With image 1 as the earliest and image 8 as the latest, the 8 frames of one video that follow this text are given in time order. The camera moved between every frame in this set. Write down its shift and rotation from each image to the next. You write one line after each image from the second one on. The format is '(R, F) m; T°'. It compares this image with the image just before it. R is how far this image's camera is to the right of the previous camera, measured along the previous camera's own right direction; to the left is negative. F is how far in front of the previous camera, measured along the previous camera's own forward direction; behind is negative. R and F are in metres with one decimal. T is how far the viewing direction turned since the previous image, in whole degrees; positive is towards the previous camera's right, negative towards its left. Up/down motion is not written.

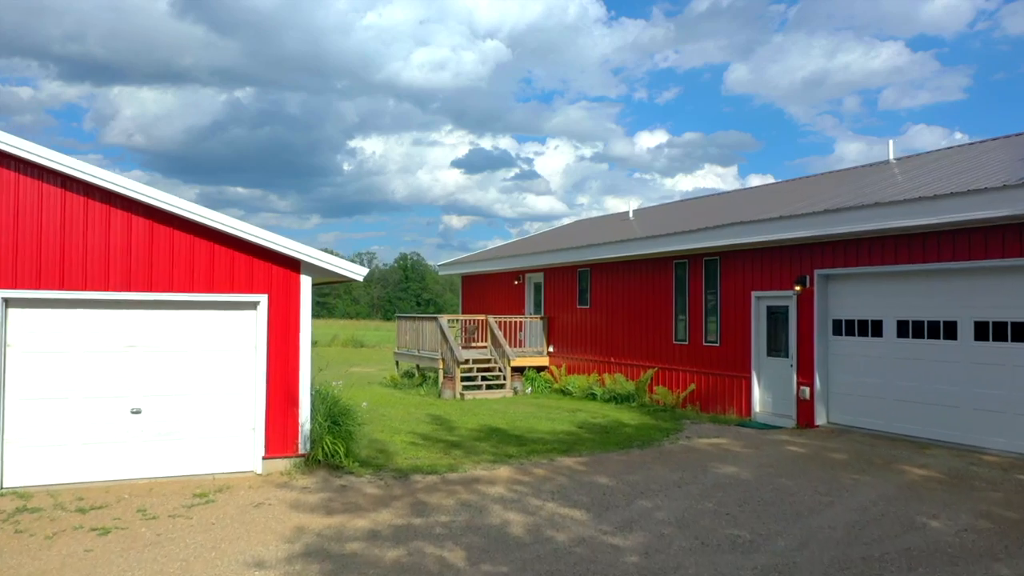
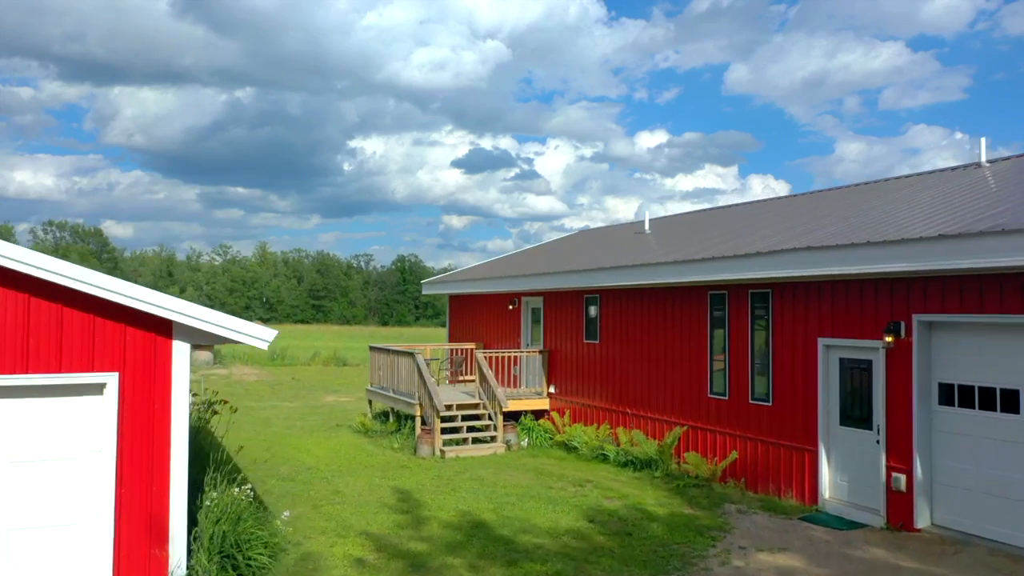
(+0.1, +1.9) m; 0°
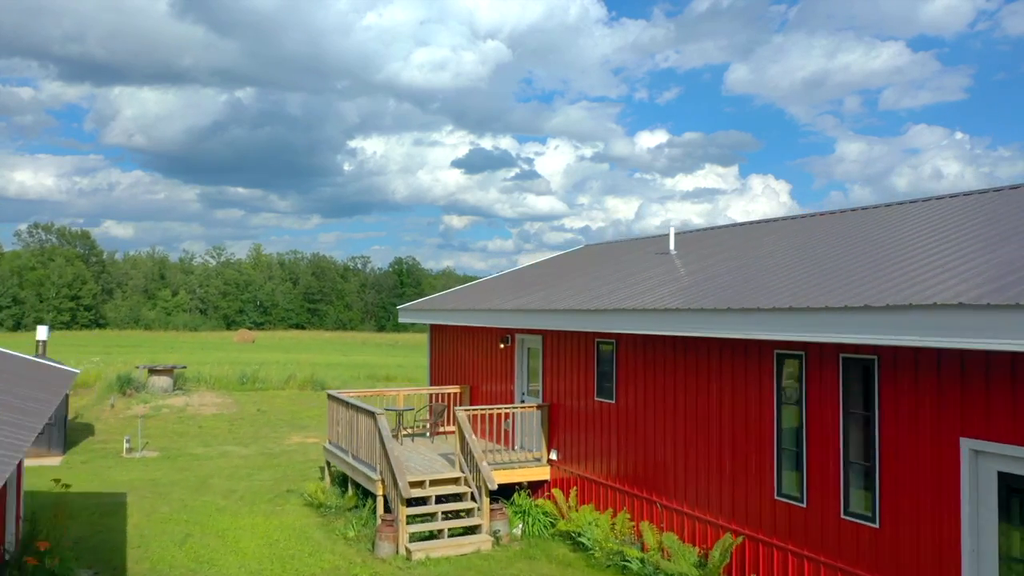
(+0.1, +2.0) m; 0°
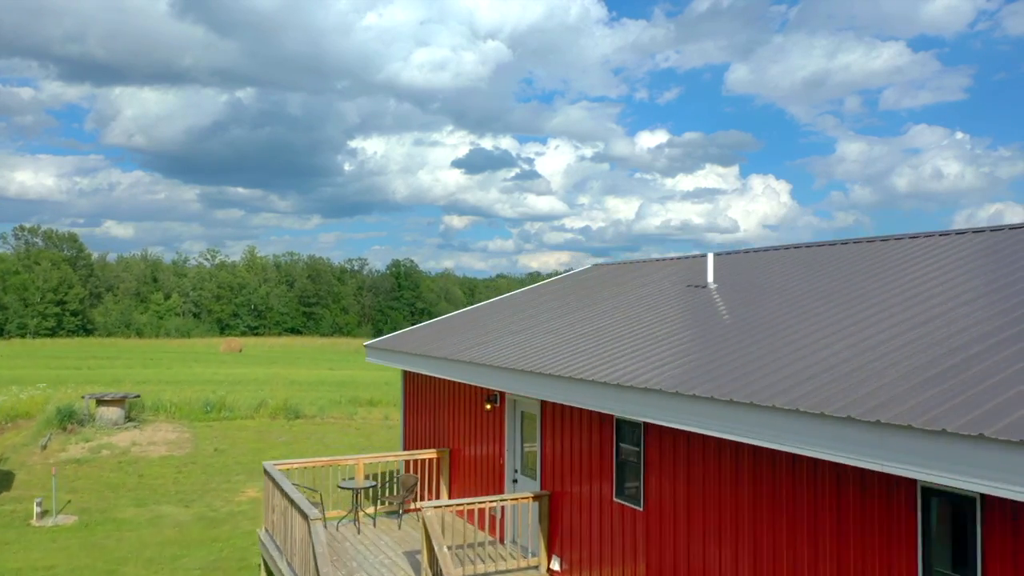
(+0.1, +1.9) m; 0°
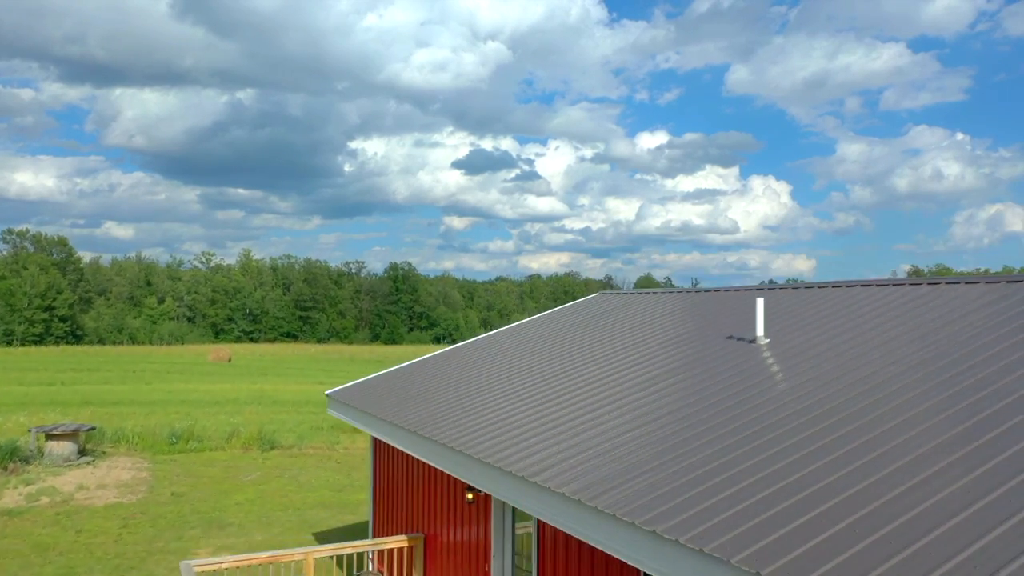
(+0.1, +1.5) m; 0°
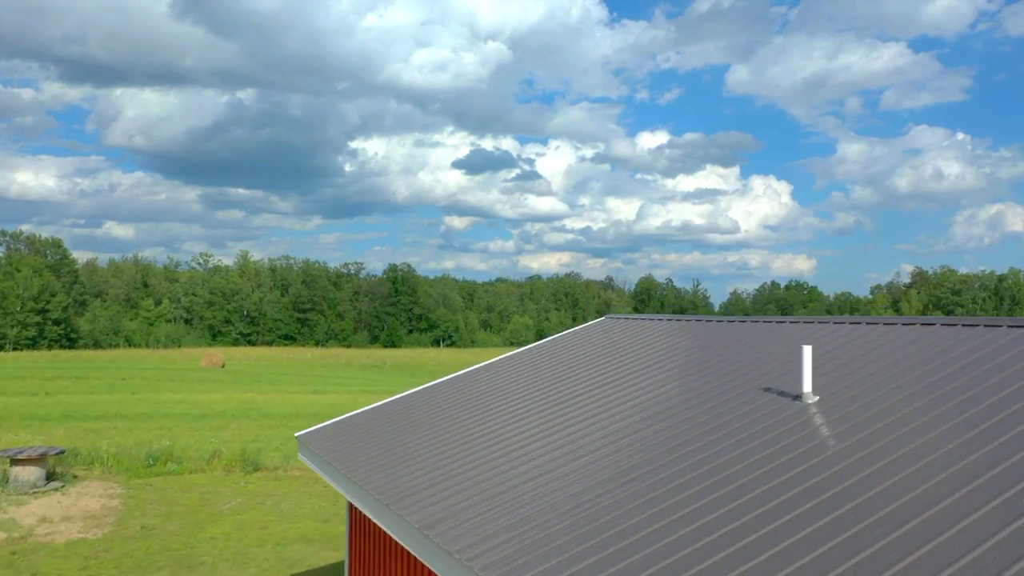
(0.0, +0.9) m; 0°
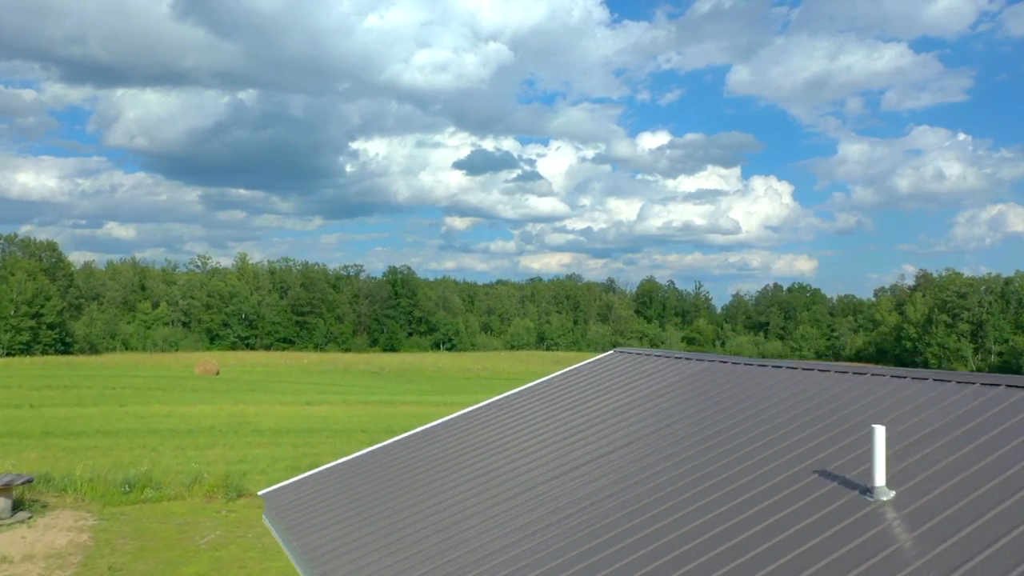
(0.0, +0.8) m; 0°
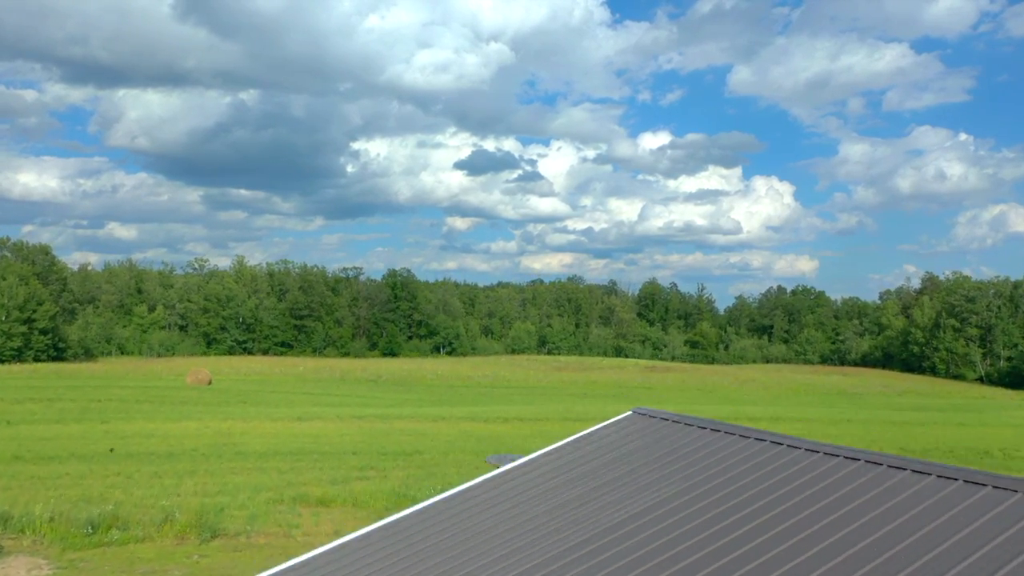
(0.0, +1.1) m; 0°
